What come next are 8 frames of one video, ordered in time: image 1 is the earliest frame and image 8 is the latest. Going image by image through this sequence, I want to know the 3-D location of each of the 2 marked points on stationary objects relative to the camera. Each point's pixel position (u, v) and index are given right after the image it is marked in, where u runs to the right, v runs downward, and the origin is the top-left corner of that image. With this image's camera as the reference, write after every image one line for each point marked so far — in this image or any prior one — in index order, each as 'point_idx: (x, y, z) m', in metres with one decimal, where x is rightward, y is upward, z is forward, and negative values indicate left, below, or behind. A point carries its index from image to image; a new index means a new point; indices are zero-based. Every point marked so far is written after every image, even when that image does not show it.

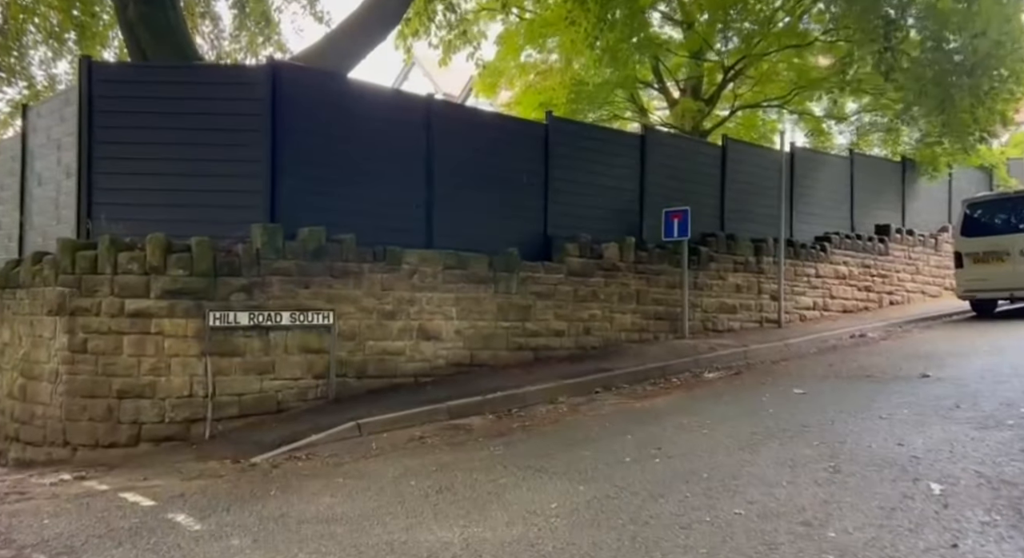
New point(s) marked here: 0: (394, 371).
0: (-1.6, -1.3, +11.4) m
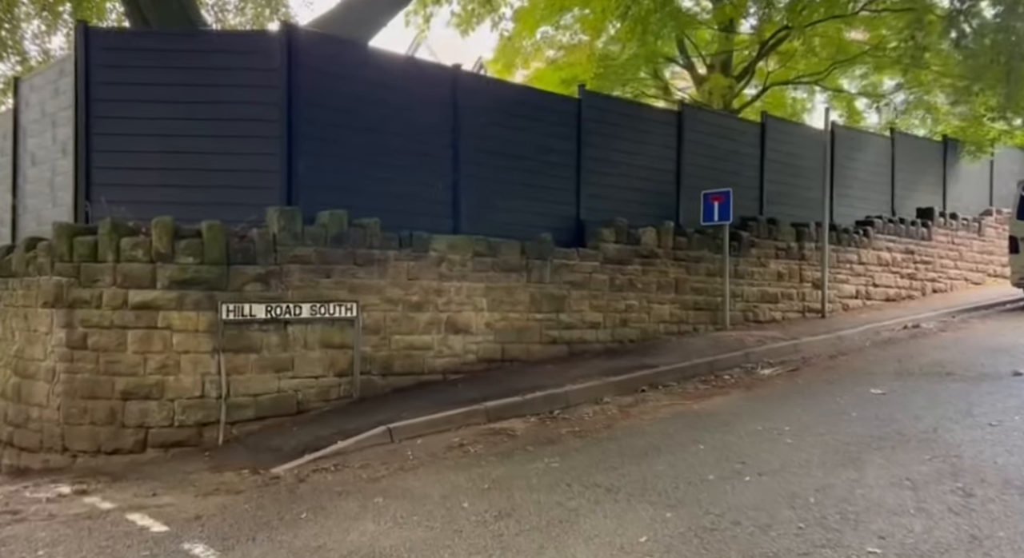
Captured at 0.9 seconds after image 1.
0: (-1.1, -1.1, +10.5) m
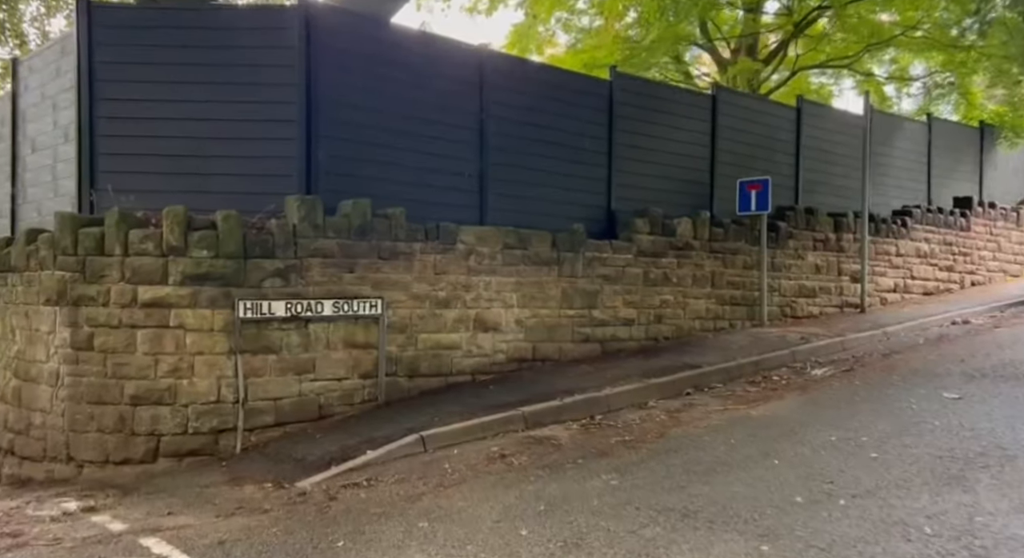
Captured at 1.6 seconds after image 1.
0: (-0.7, -1.0, +9.8) m
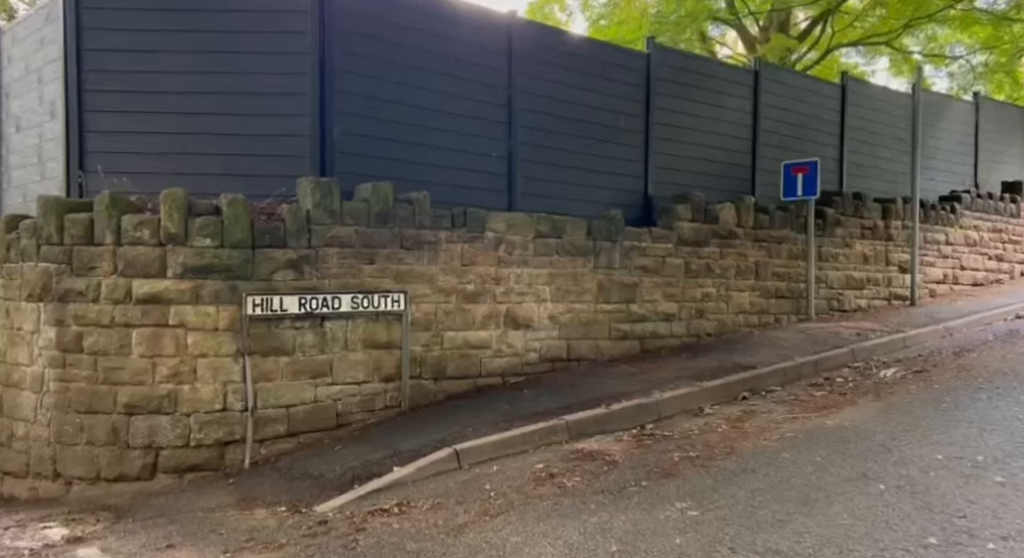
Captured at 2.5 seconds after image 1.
0: (-0.4, -1.0, +8.9) m
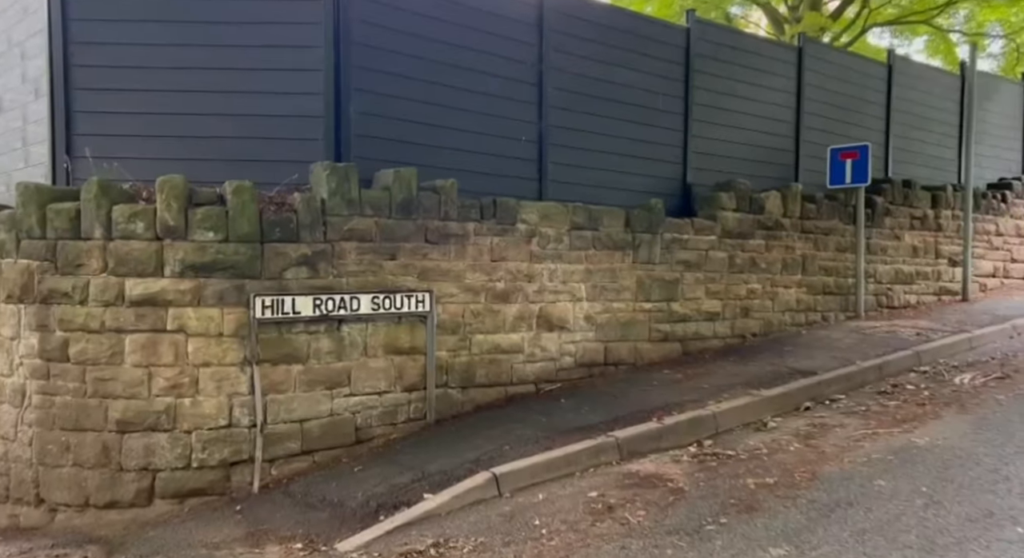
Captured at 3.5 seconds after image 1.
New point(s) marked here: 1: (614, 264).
0: (0.0, -0.9, +8.0) m
1: (+1.1, +0.2, +8.9) m
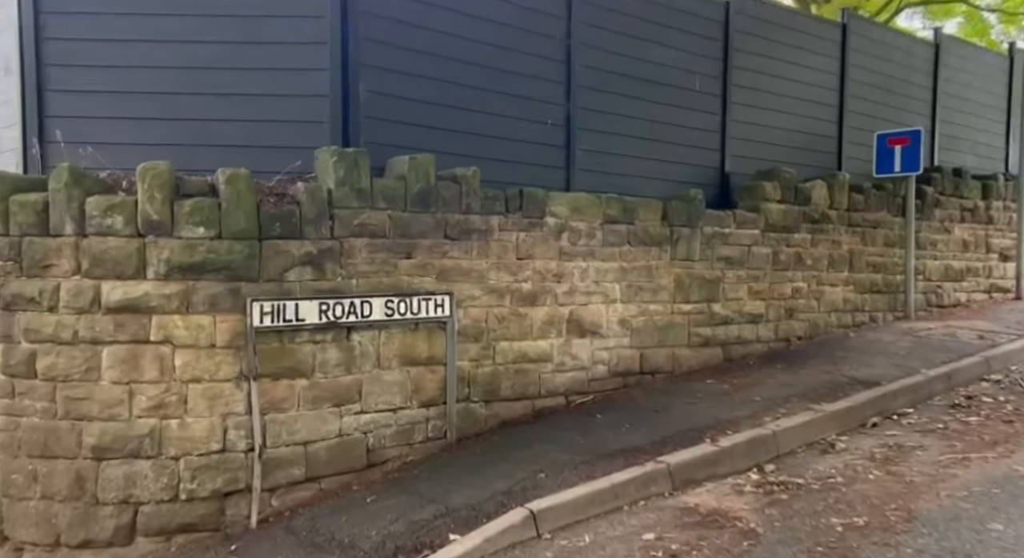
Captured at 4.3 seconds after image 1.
0: (+0.2, -0.9, +7.2) m
1: (+1.3, +0.2, +8.0) m
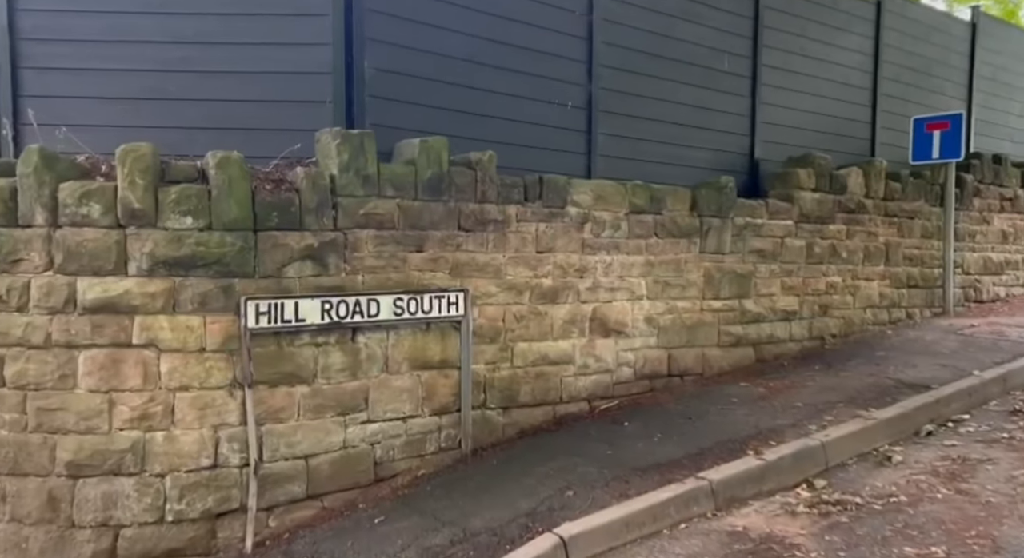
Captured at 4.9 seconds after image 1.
0: (+0.4, -0.9, +6.6) m
1: (+1.5, +0.2, +7.4) m
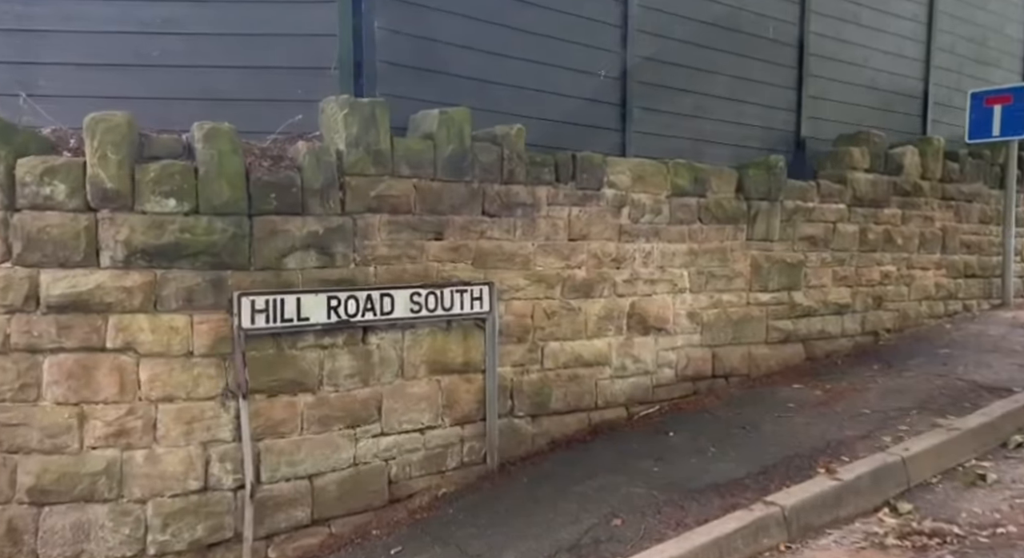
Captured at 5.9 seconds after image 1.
0: (+0.6, -0.8, +5.8) m
1: (+1.7, +0.3, +6.7) m
